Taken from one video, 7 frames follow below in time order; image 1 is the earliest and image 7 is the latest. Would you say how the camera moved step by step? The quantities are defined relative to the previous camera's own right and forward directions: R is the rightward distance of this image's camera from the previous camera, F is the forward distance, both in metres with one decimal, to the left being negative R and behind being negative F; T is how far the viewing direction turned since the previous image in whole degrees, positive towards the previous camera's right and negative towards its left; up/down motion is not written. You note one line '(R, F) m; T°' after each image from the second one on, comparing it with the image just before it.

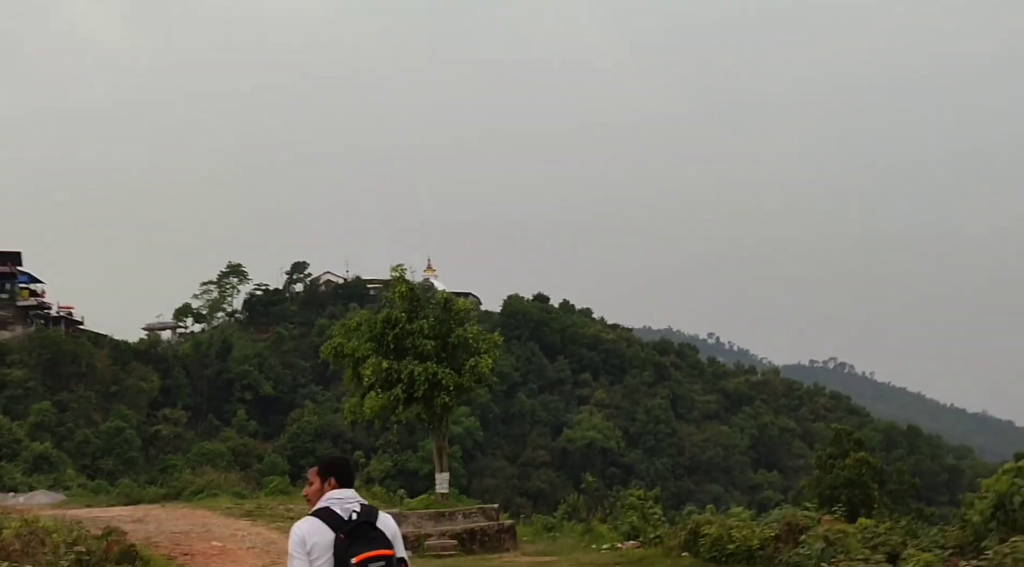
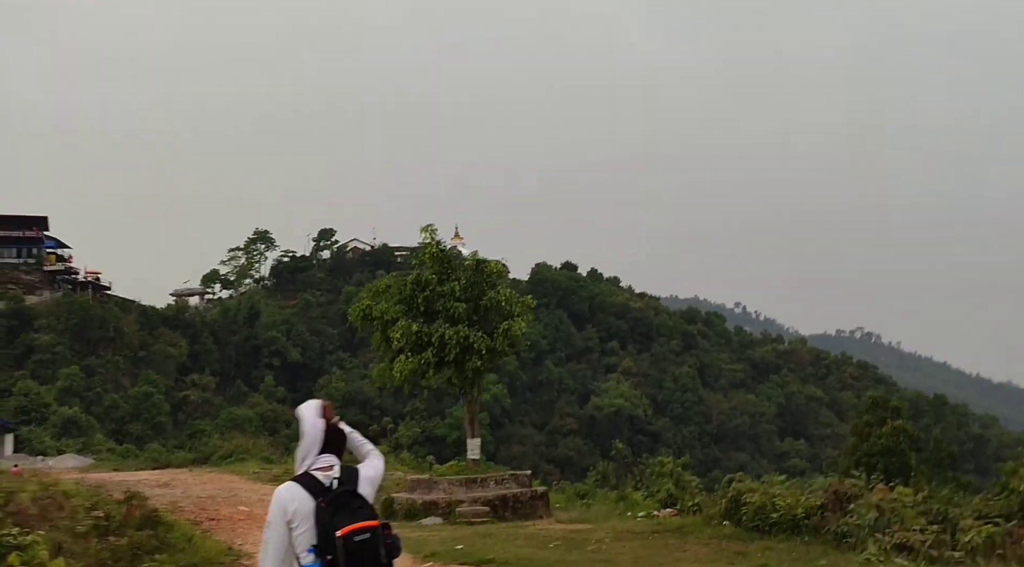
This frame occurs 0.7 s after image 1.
(-0.1, +0.4) m; -1°
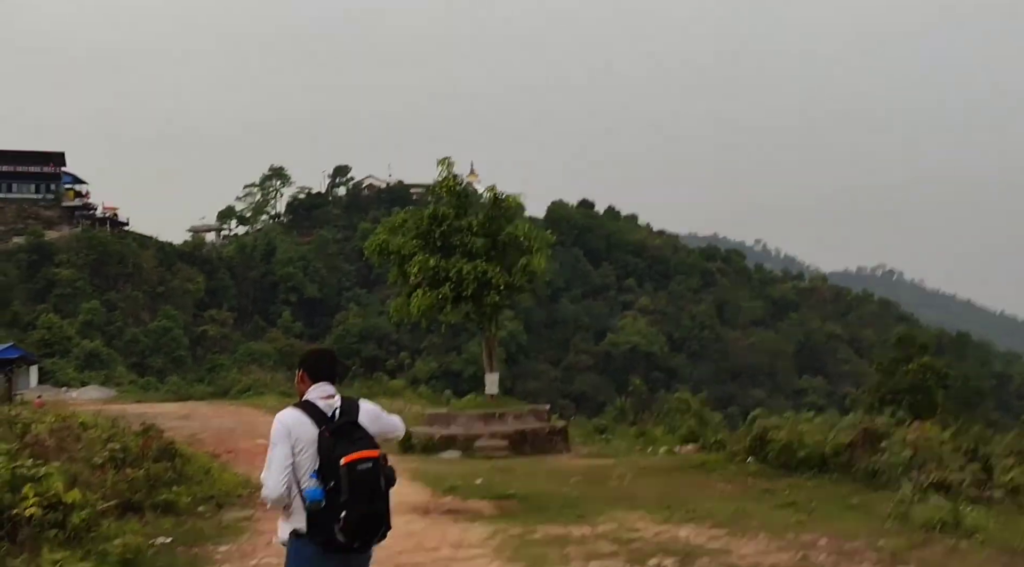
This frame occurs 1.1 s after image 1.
(0.0, +0.3) m; -1°
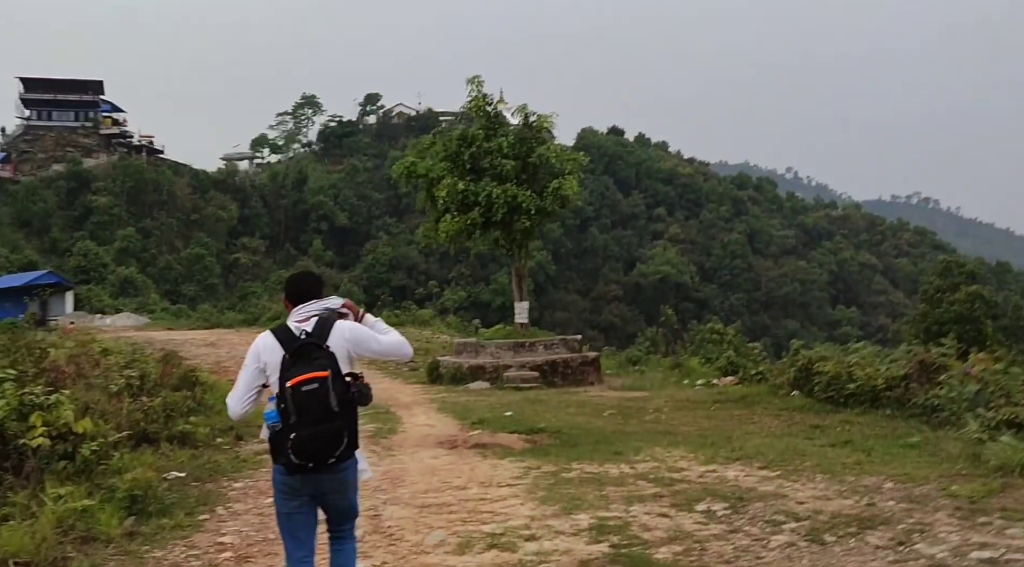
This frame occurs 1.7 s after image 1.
(0.0, +0.5) m; -2°
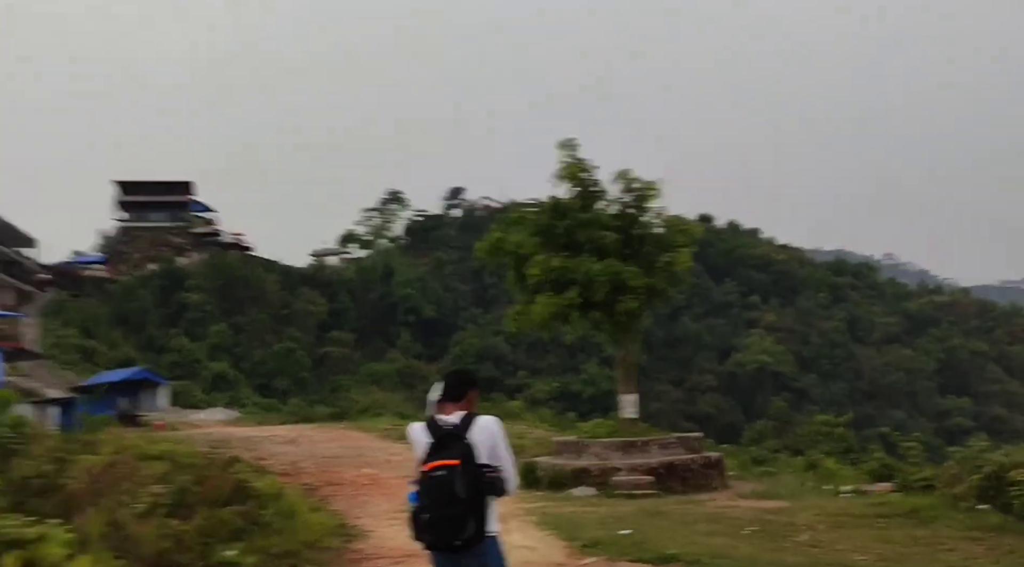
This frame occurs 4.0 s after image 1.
(-0.2, +1.6) m; -5°
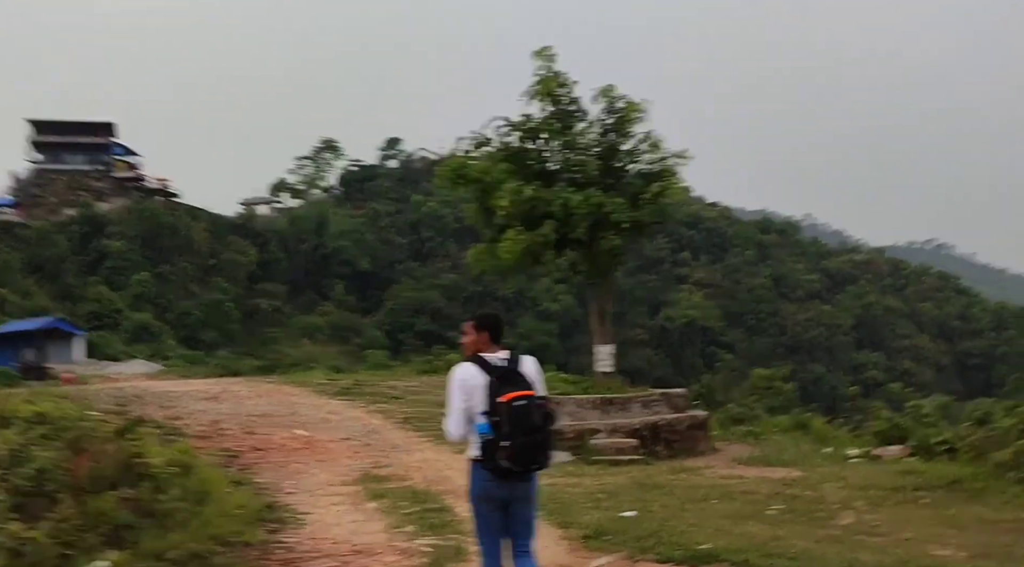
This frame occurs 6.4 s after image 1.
(-0.3, +1.7) m; +4°
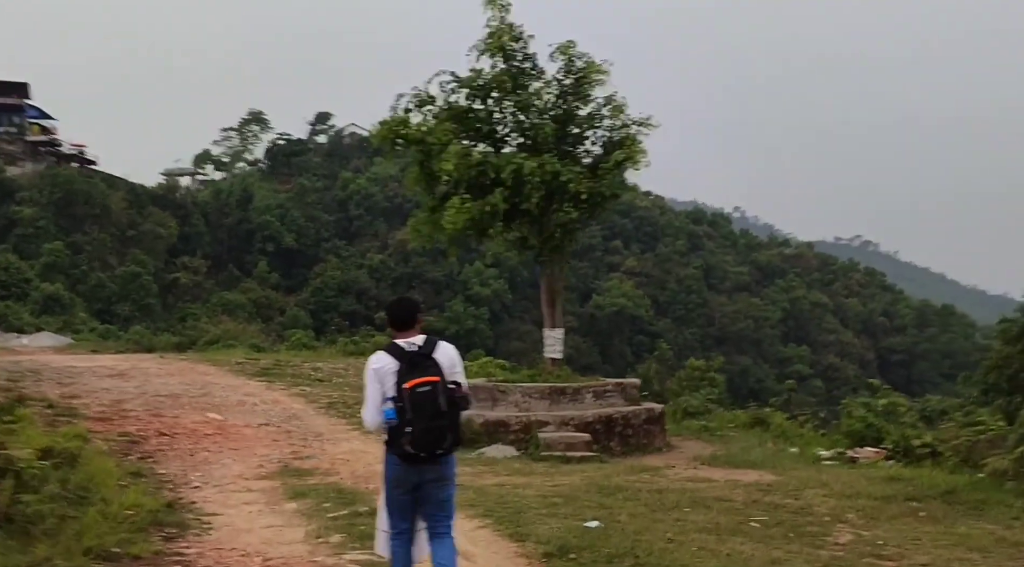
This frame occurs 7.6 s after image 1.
(-0.1, +1.0) m; +4°
